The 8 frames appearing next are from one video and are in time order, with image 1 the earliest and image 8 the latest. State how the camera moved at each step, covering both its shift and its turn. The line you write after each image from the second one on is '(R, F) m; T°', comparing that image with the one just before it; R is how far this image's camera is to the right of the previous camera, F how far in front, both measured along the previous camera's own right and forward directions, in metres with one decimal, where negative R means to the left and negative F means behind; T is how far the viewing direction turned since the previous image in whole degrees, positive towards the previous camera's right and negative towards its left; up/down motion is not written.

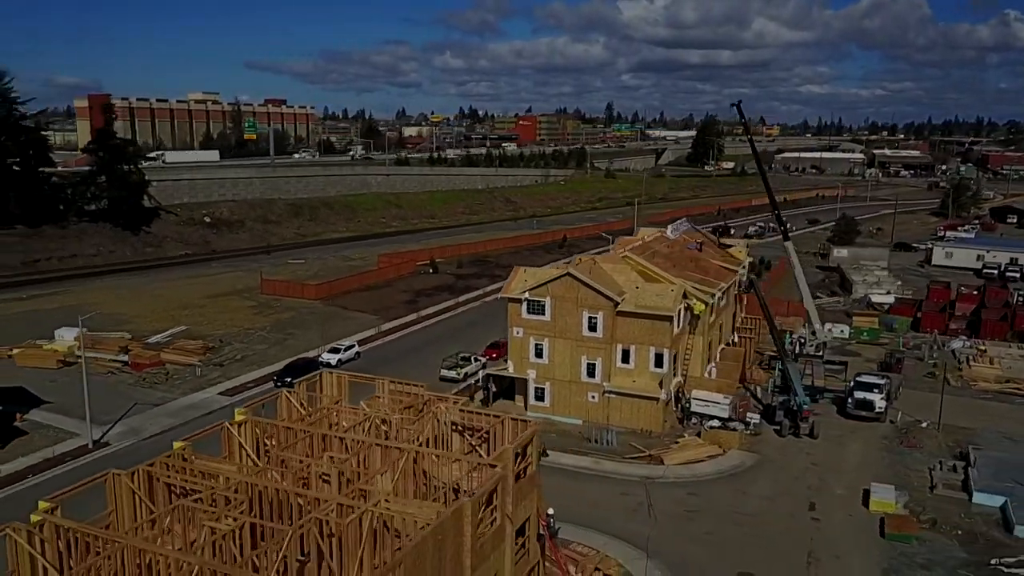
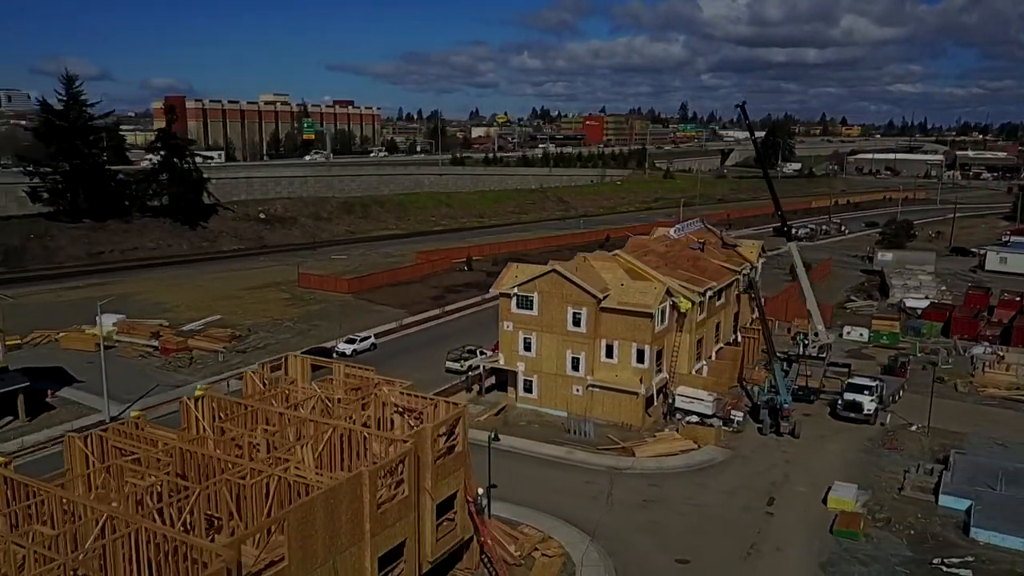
(+3.6, -1.1) m; -5°
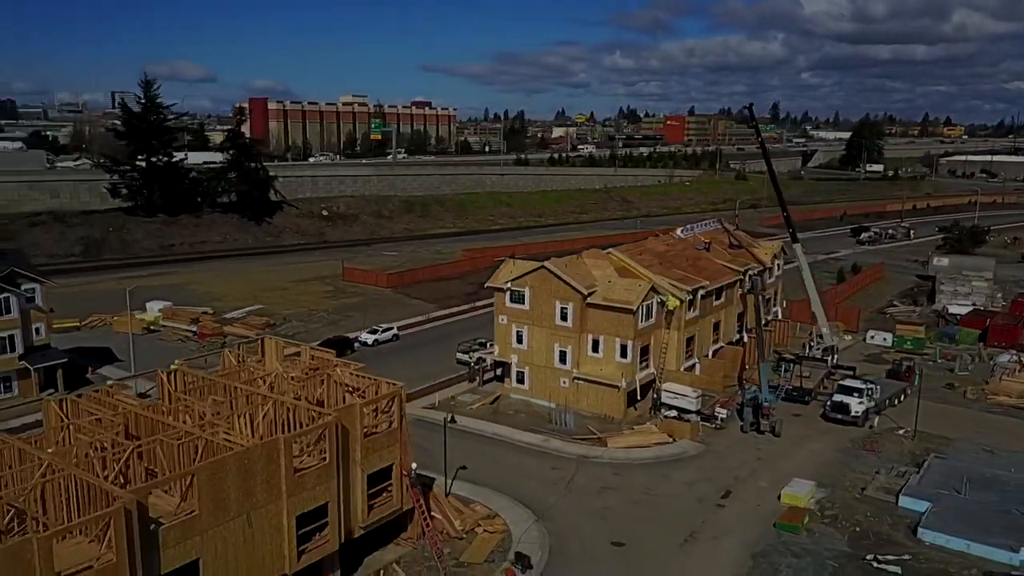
(+4.2, -1.3) m; -6°
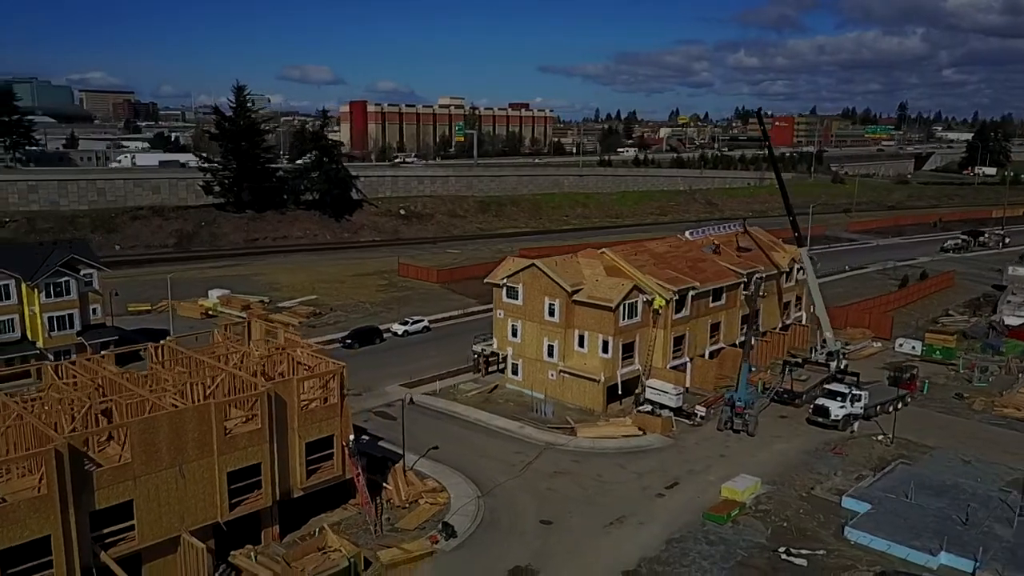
(+5.6, -1.8) m; -8°
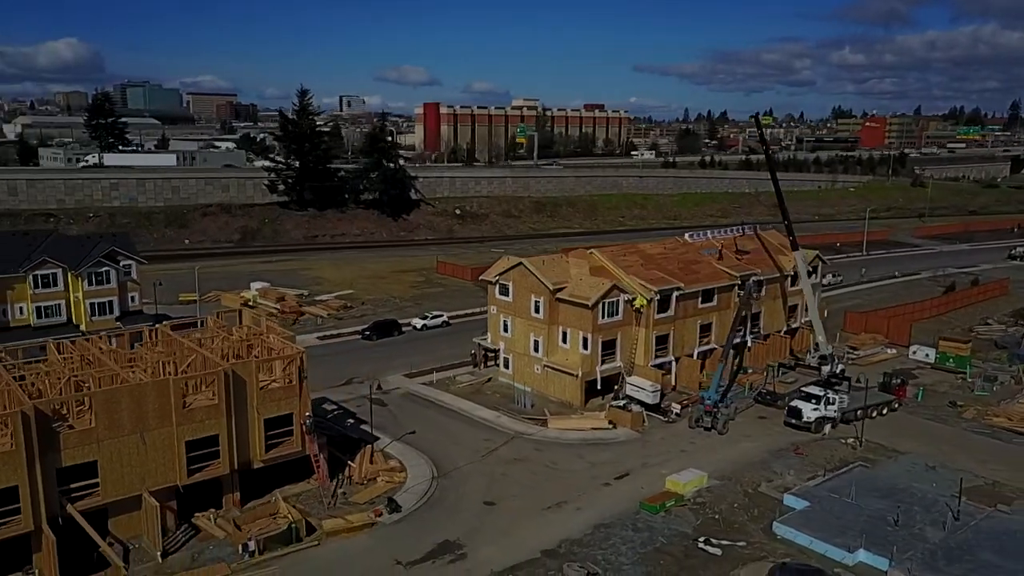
(+4.8, -1.6) m; -6°
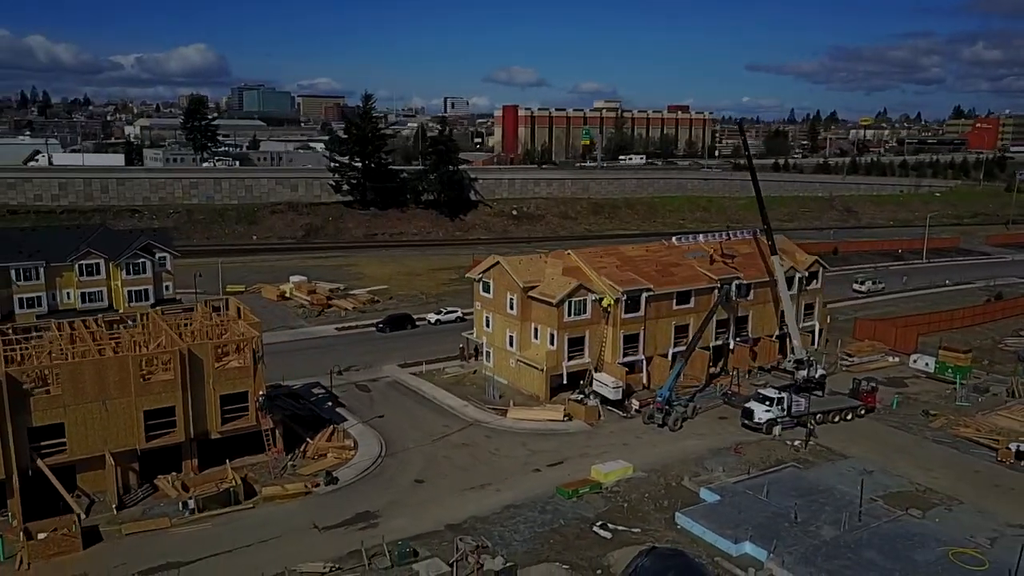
(+6.3, -1.8) m; -7°
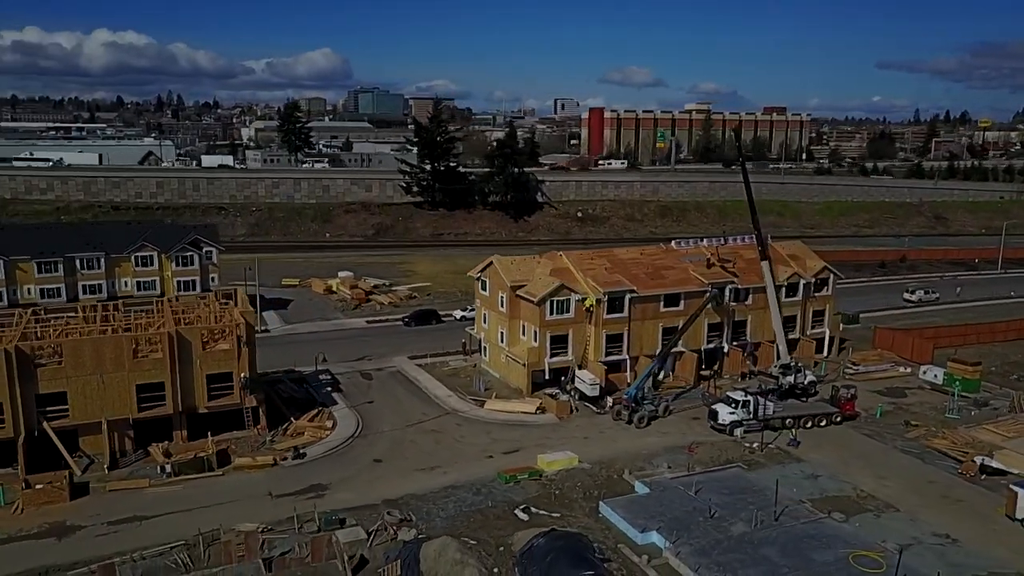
(+6.3, -1.7) m; -8°
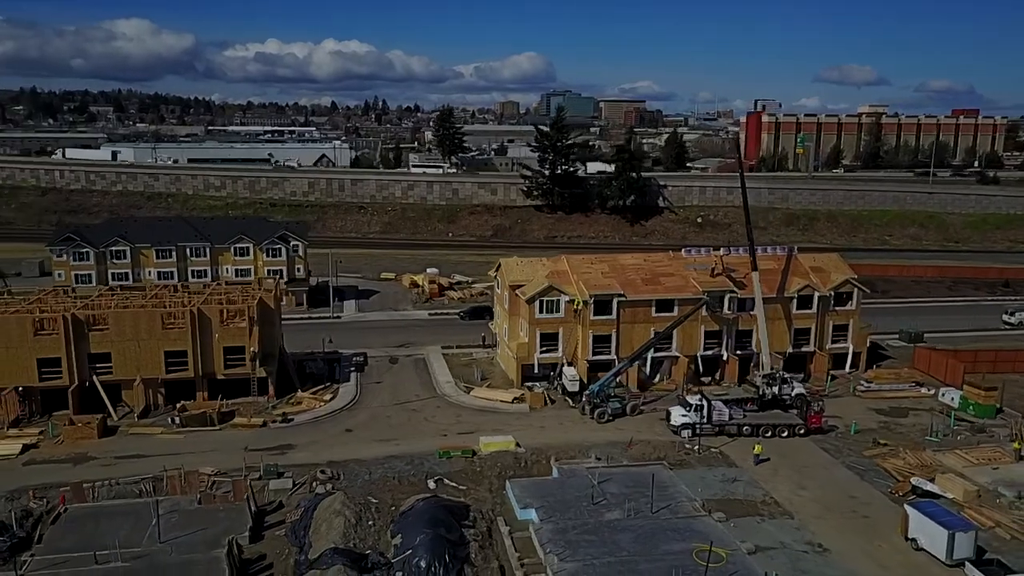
(+10.8, -2.4) m; -13°
